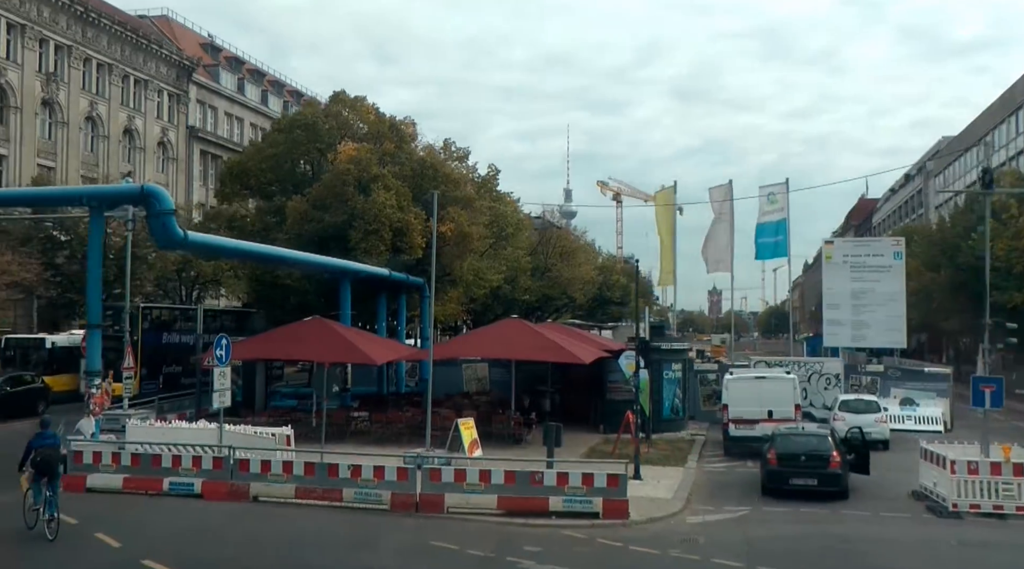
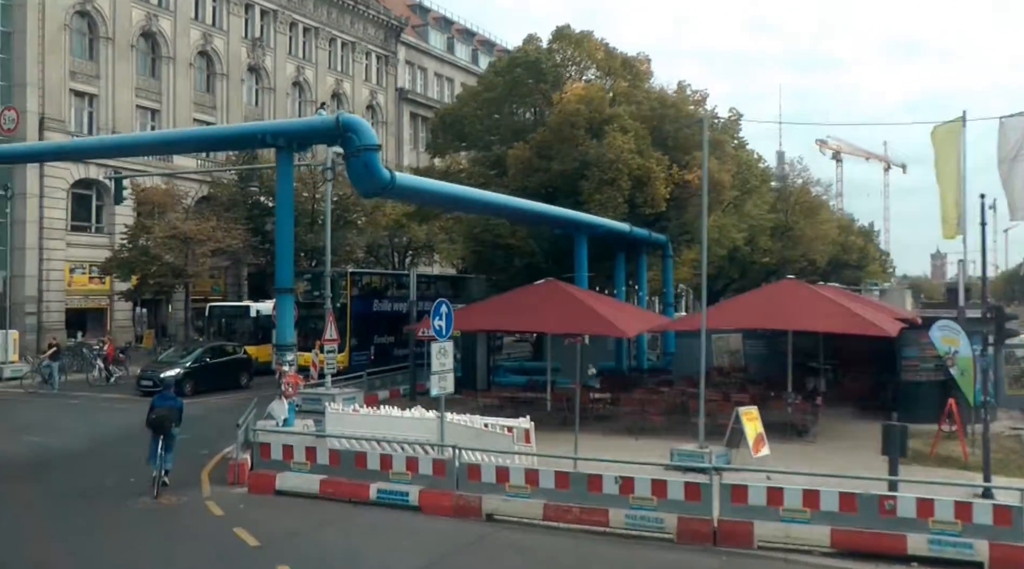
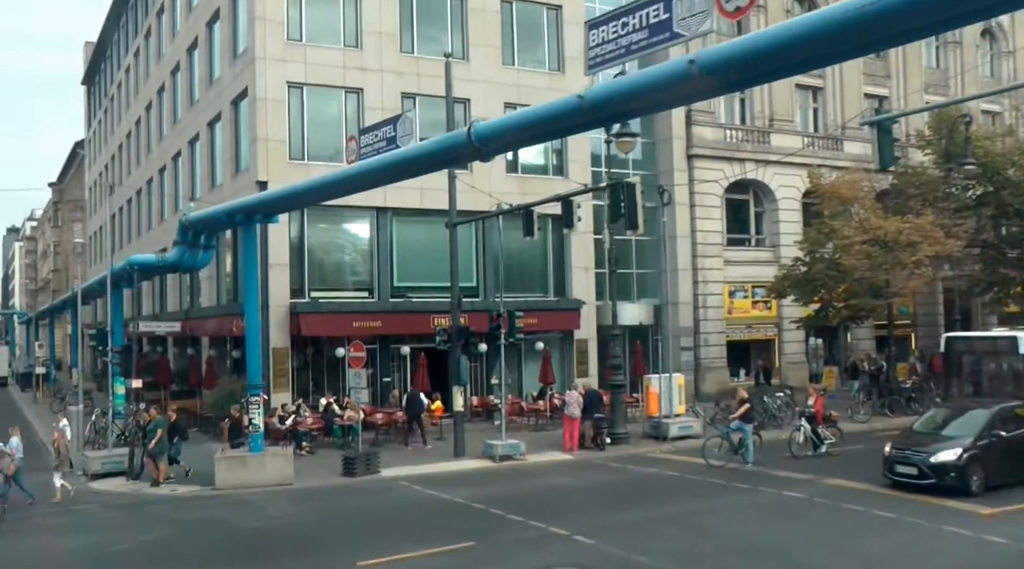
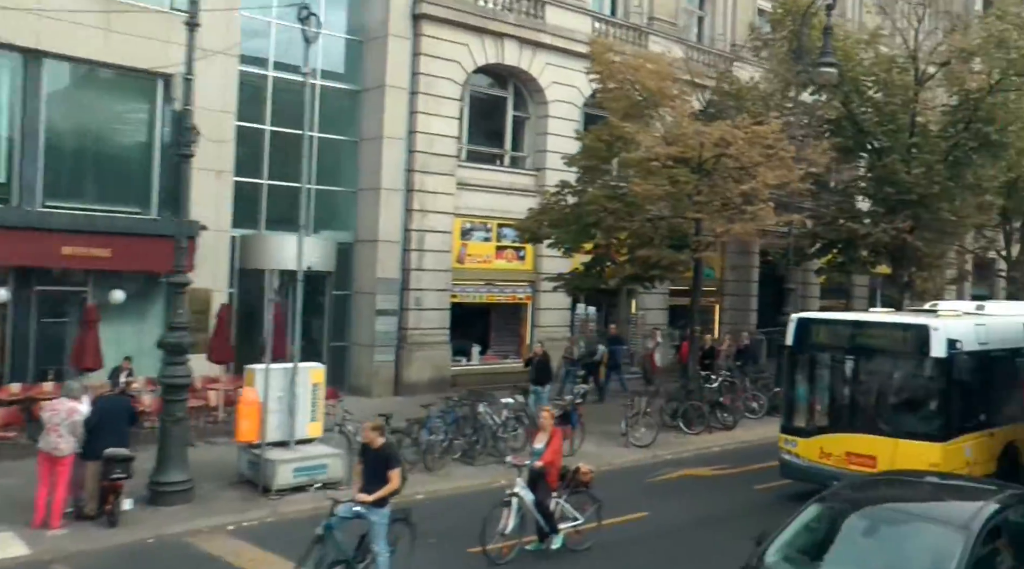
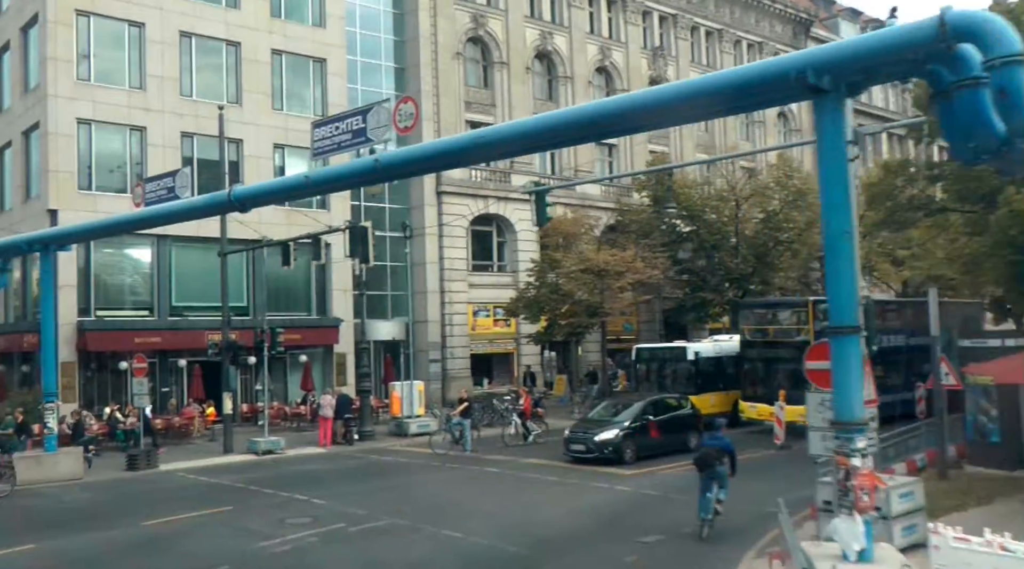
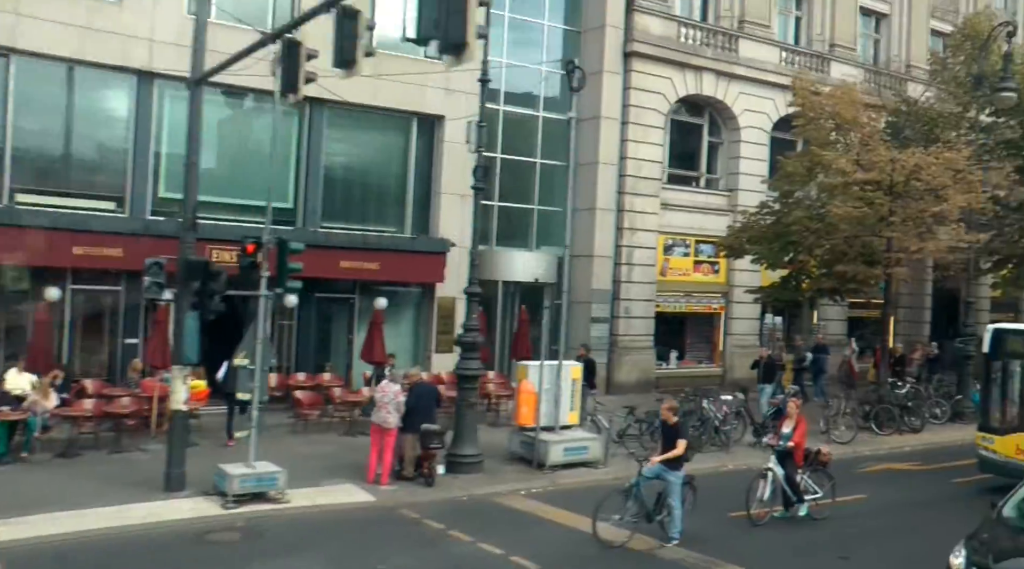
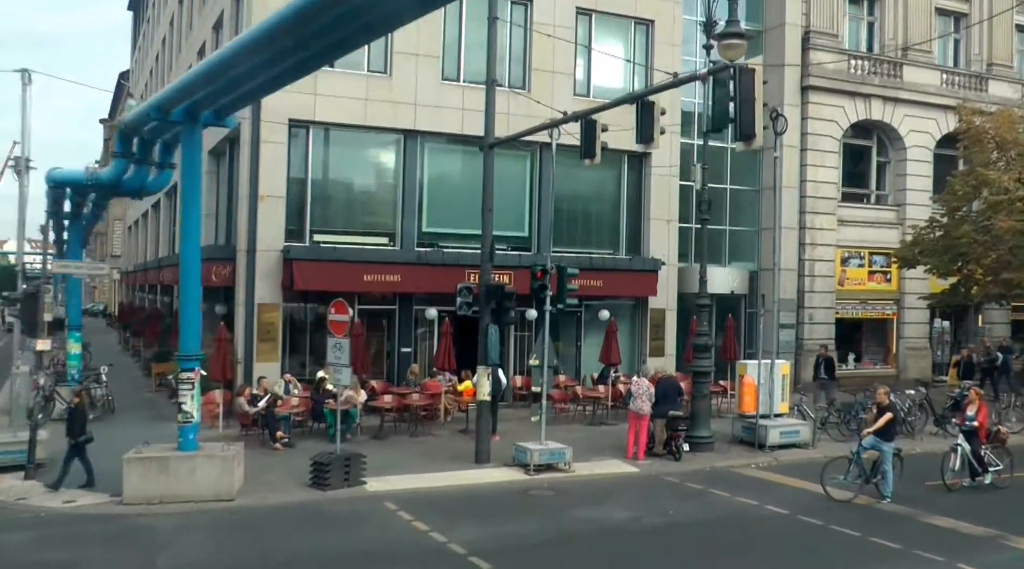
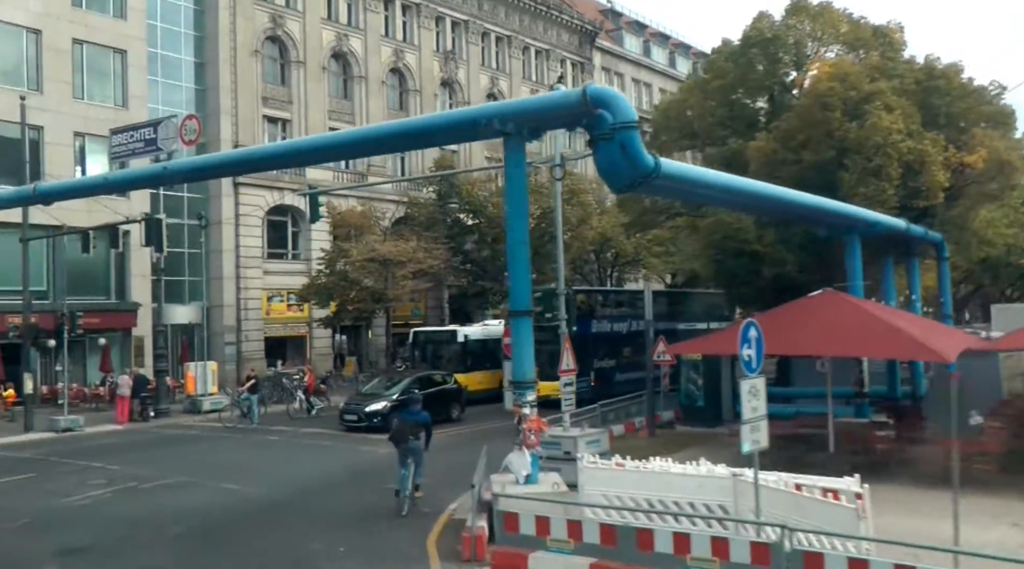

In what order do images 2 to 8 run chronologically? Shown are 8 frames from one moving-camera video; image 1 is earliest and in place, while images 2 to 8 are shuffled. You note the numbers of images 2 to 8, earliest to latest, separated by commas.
2, 8, 5, 3, 7, 6, 4
